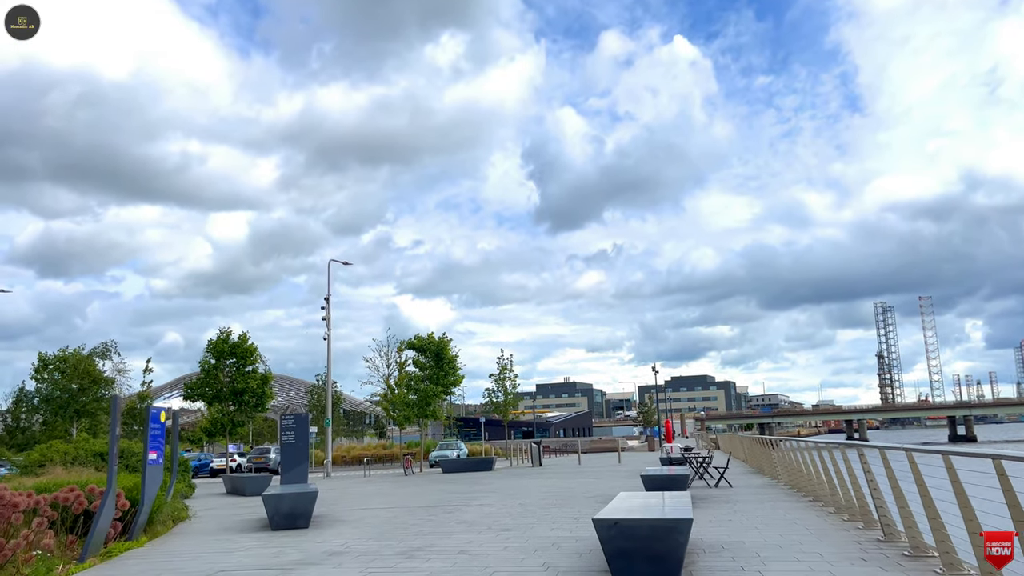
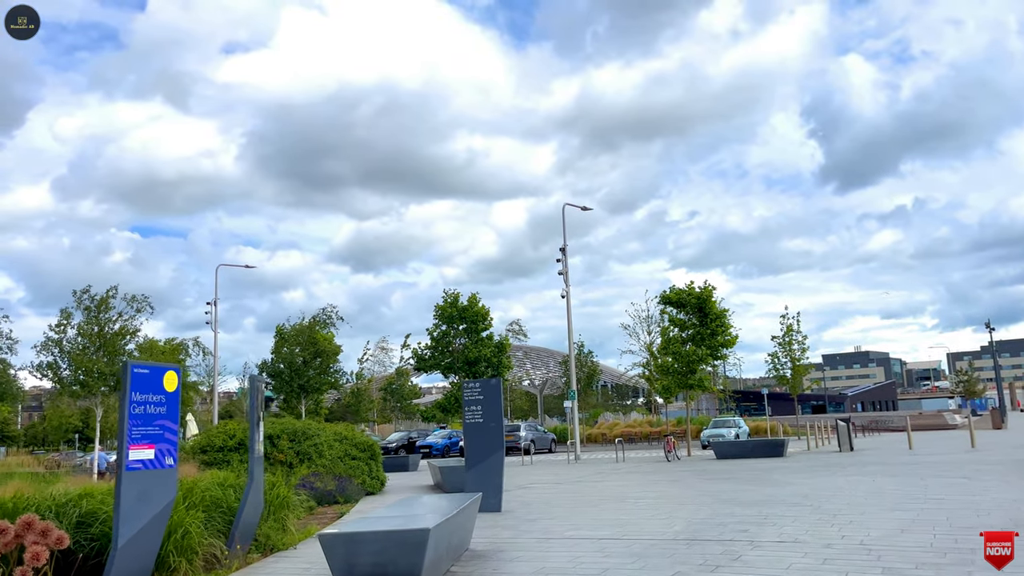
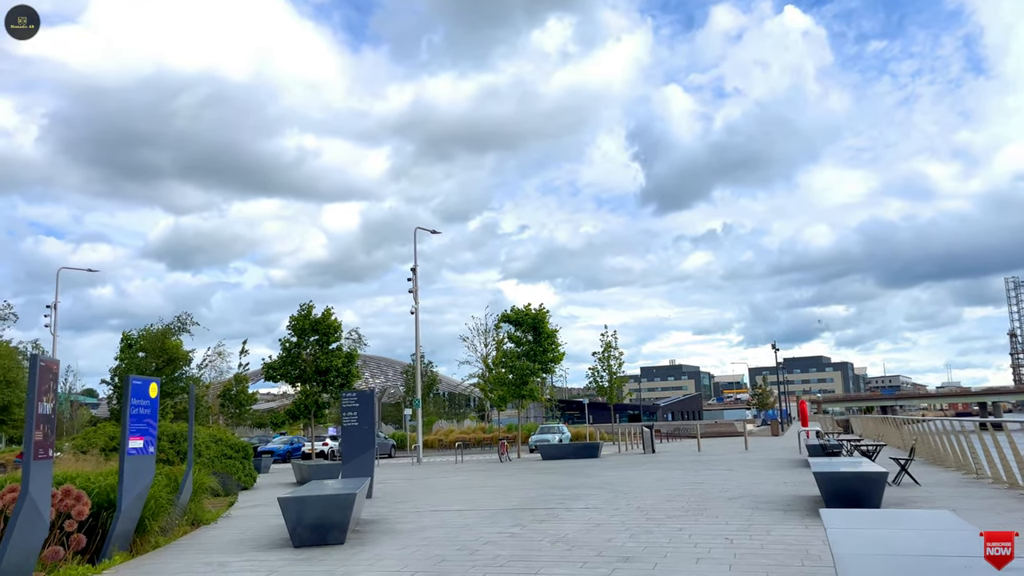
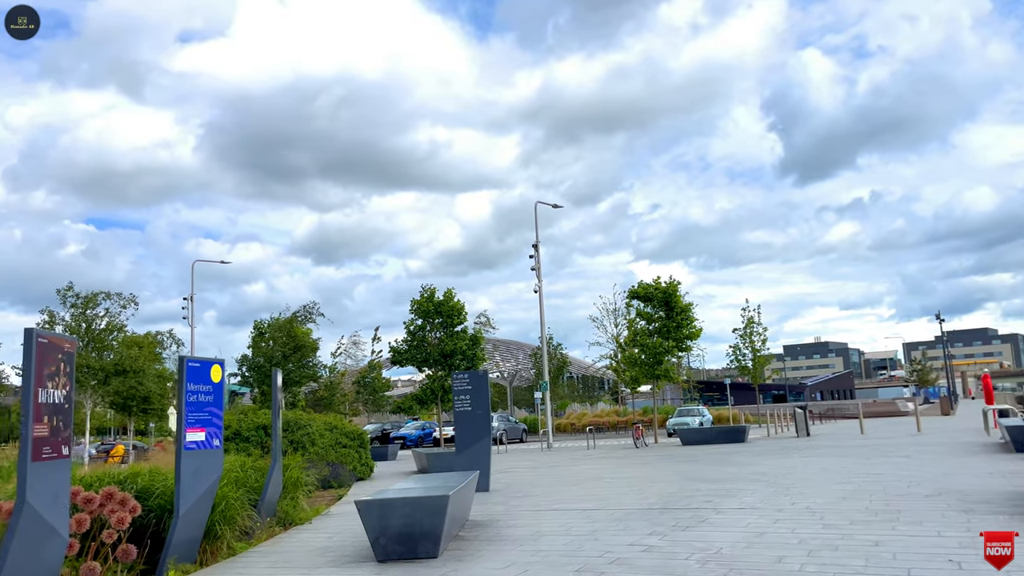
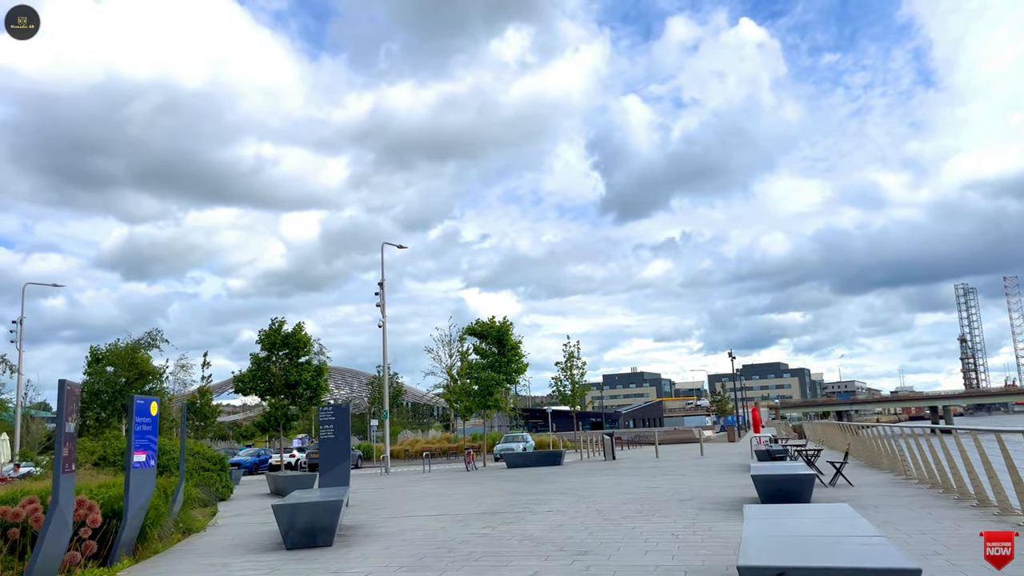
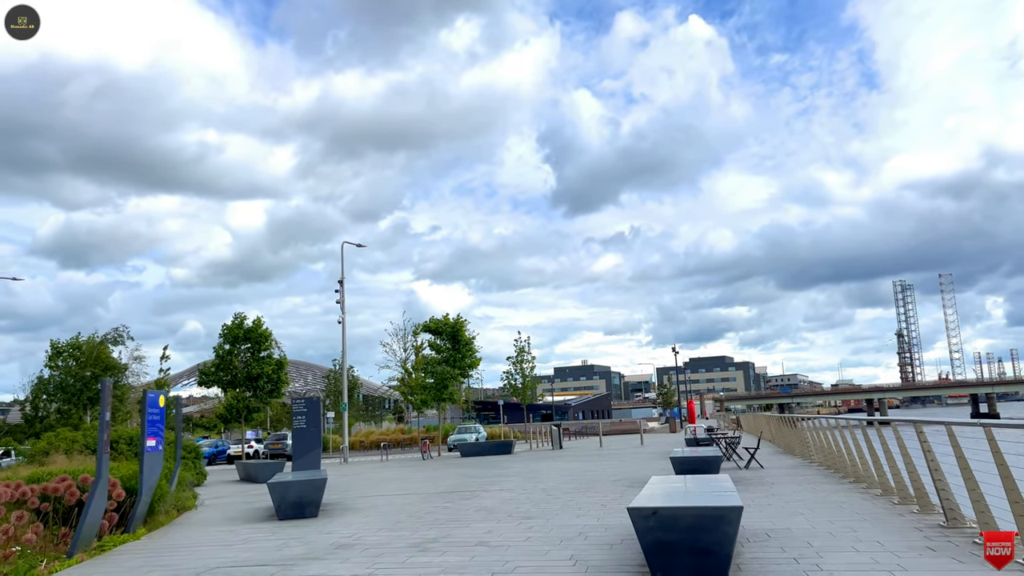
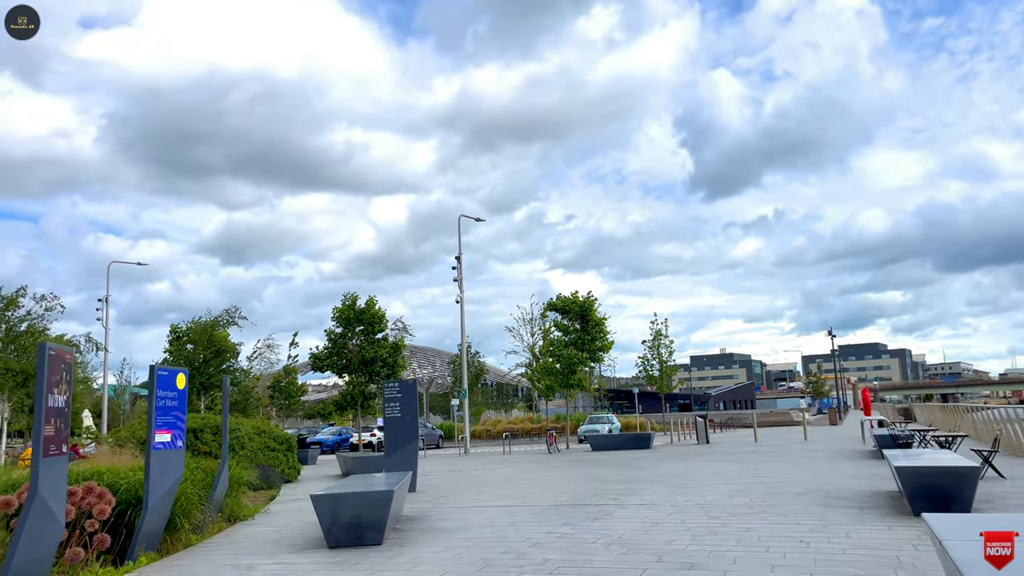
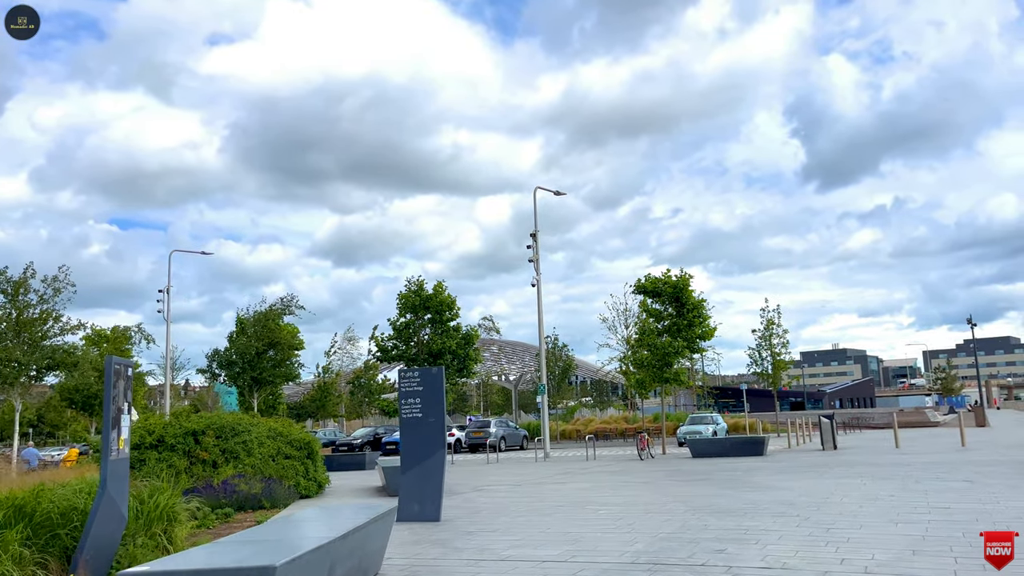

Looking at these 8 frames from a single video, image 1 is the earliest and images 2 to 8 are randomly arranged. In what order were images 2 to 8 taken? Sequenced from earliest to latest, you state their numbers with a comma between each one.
6, 5, 3, 7, 4, 2, 8
